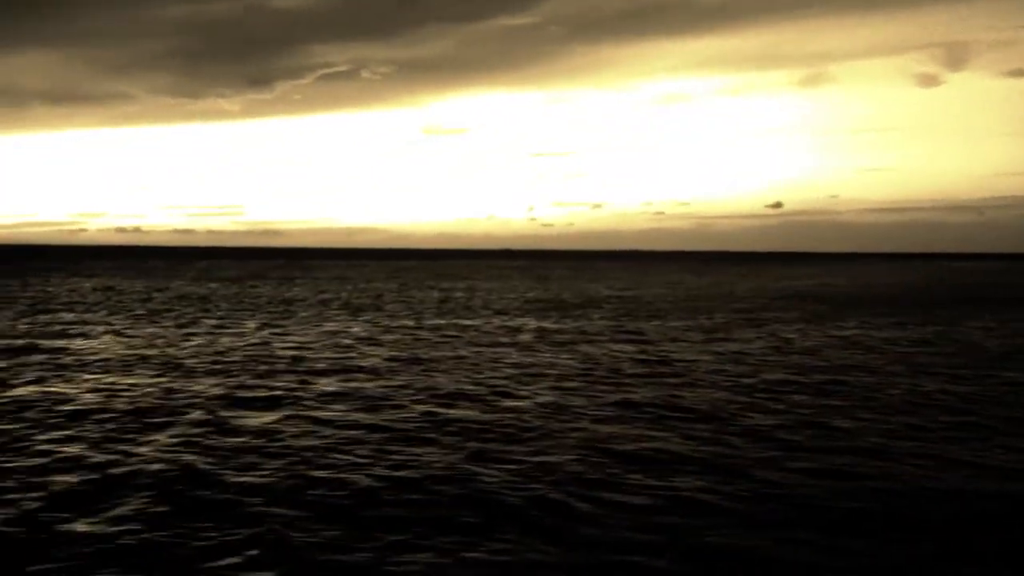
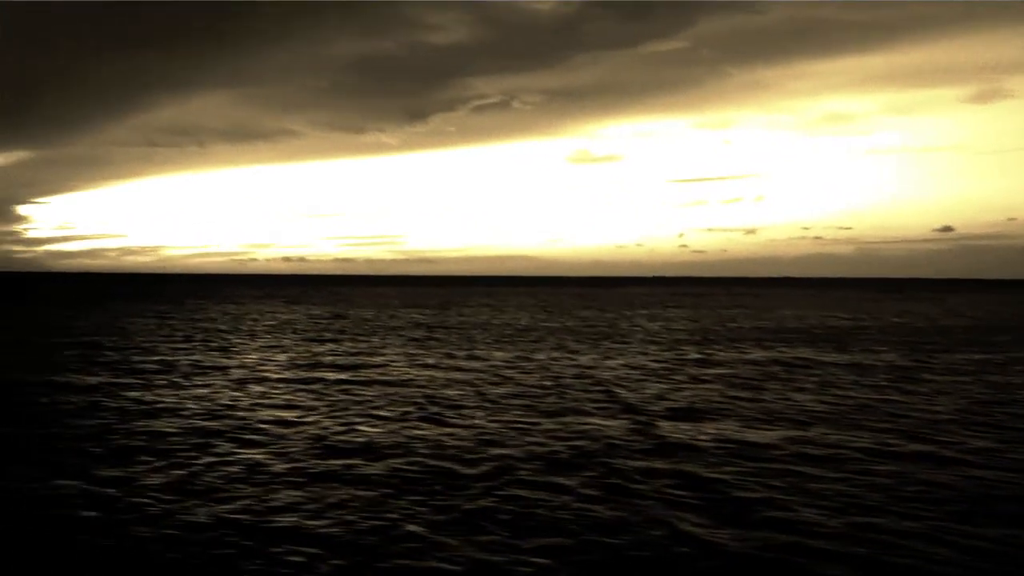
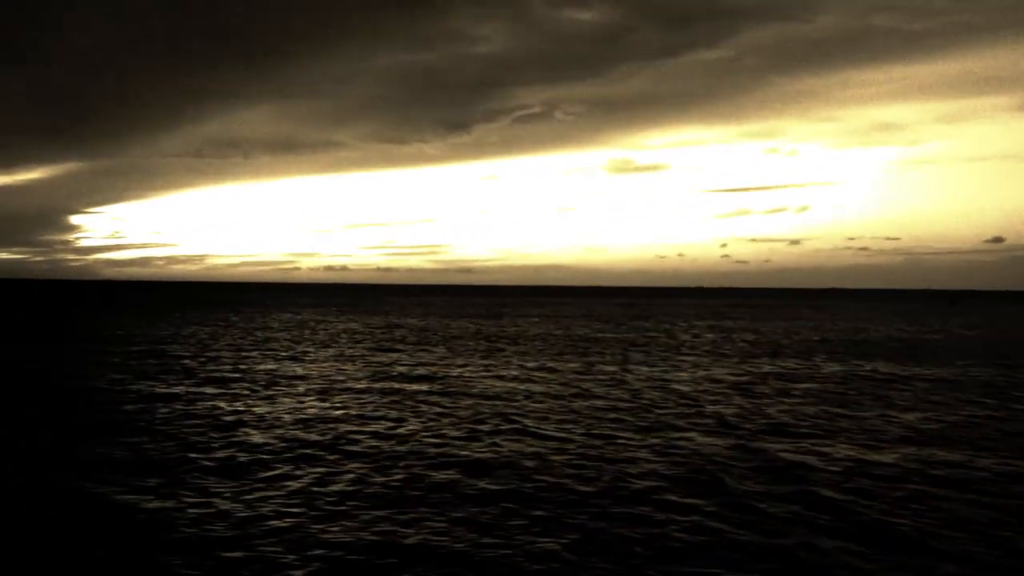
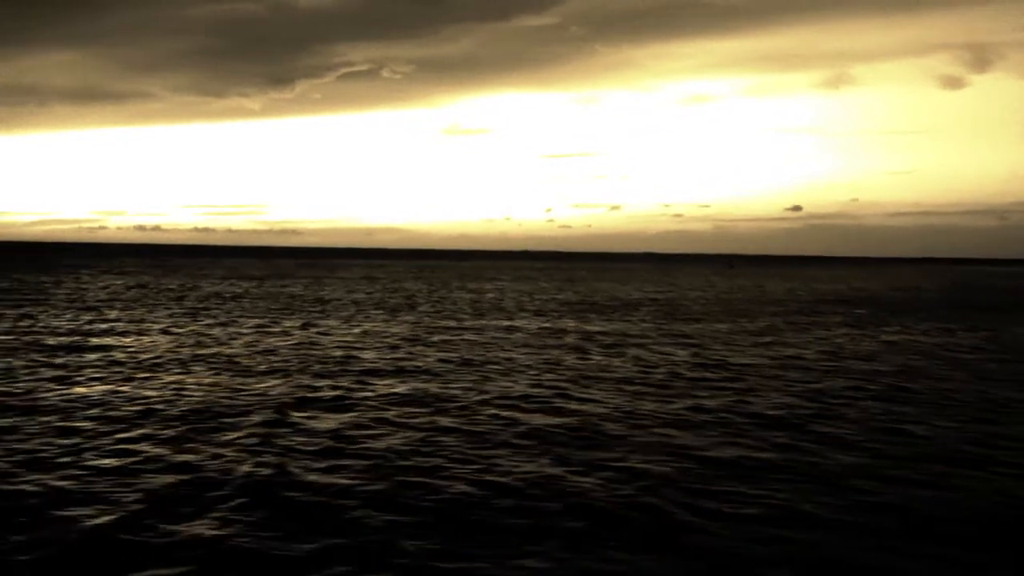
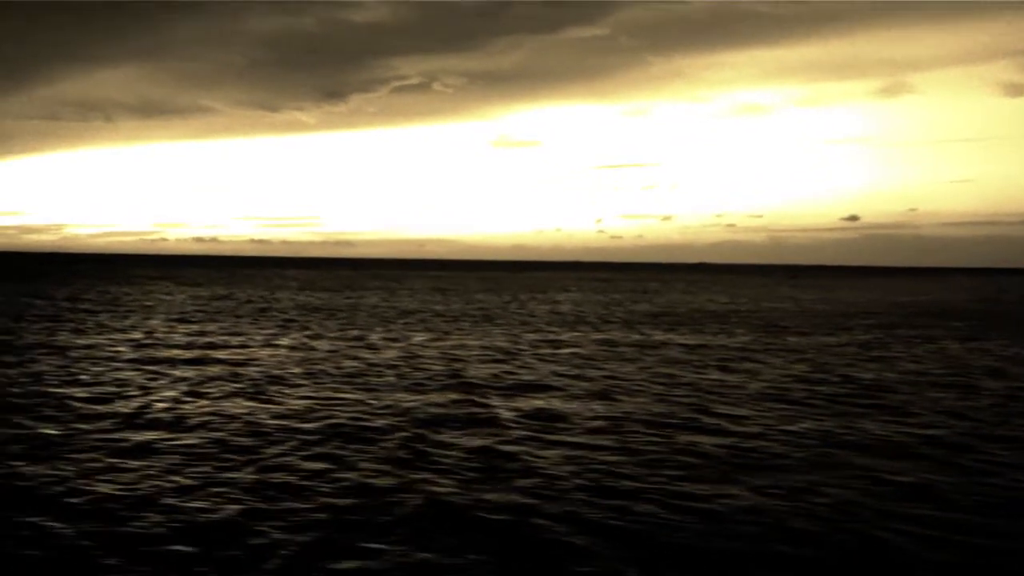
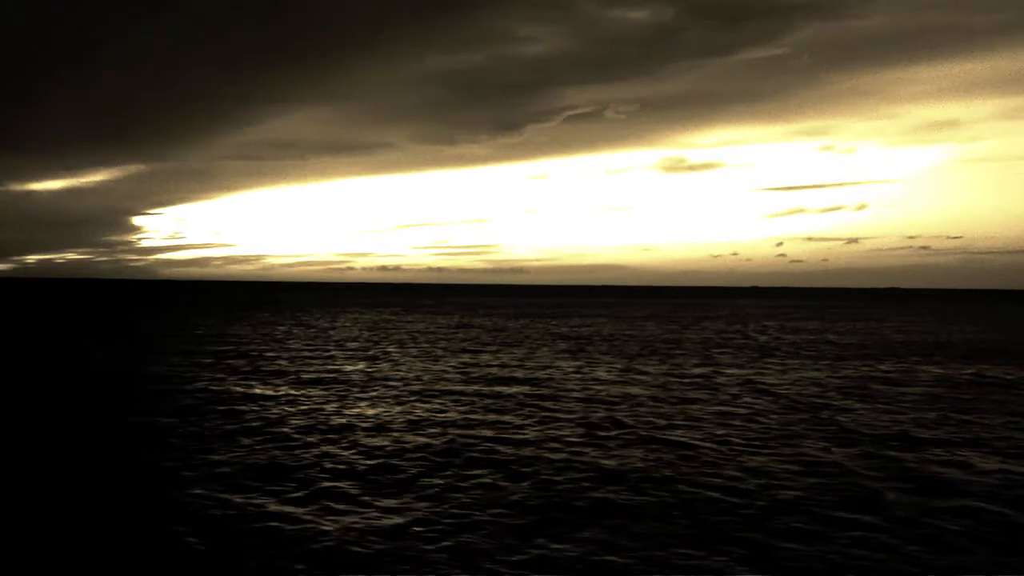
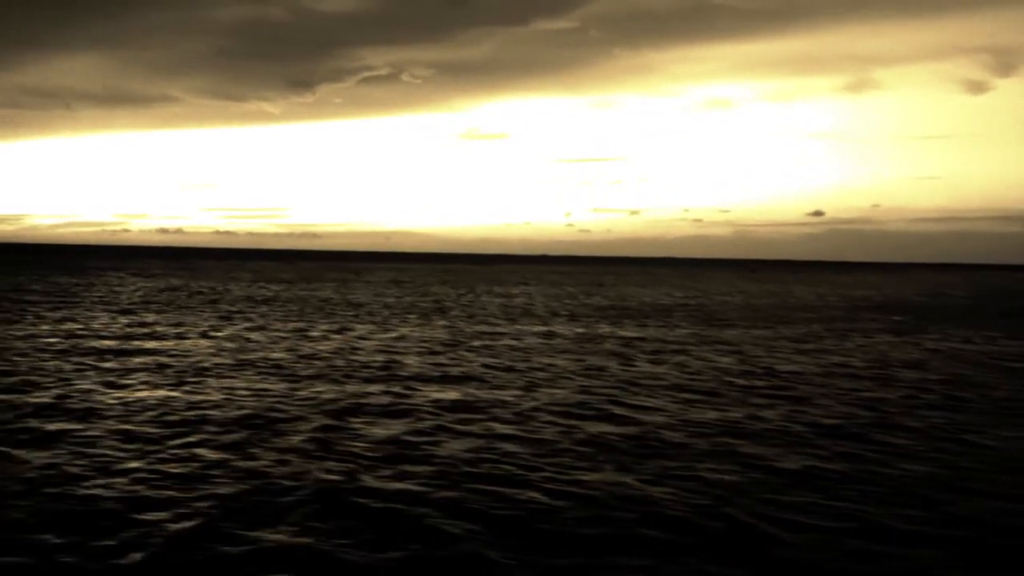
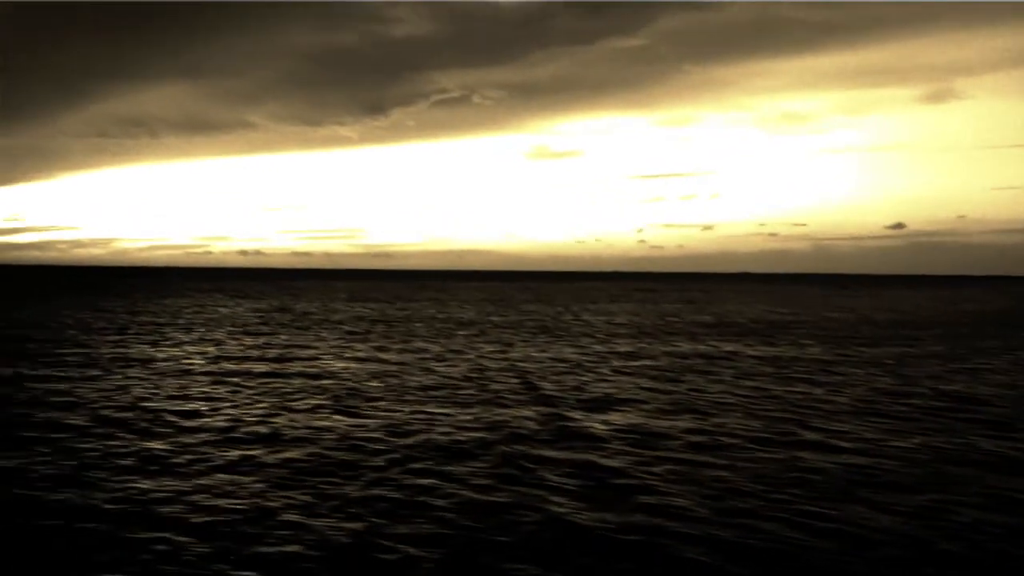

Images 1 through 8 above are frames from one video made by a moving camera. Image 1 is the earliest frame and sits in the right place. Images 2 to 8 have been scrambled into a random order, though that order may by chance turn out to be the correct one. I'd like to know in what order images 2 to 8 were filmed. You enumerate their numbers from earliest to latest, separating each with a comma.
4, 7, 5, 8, 2, 3, 6
